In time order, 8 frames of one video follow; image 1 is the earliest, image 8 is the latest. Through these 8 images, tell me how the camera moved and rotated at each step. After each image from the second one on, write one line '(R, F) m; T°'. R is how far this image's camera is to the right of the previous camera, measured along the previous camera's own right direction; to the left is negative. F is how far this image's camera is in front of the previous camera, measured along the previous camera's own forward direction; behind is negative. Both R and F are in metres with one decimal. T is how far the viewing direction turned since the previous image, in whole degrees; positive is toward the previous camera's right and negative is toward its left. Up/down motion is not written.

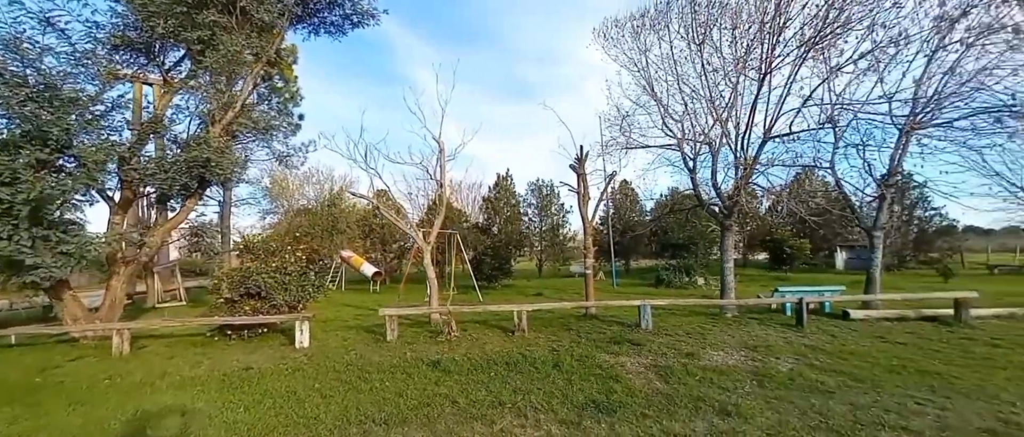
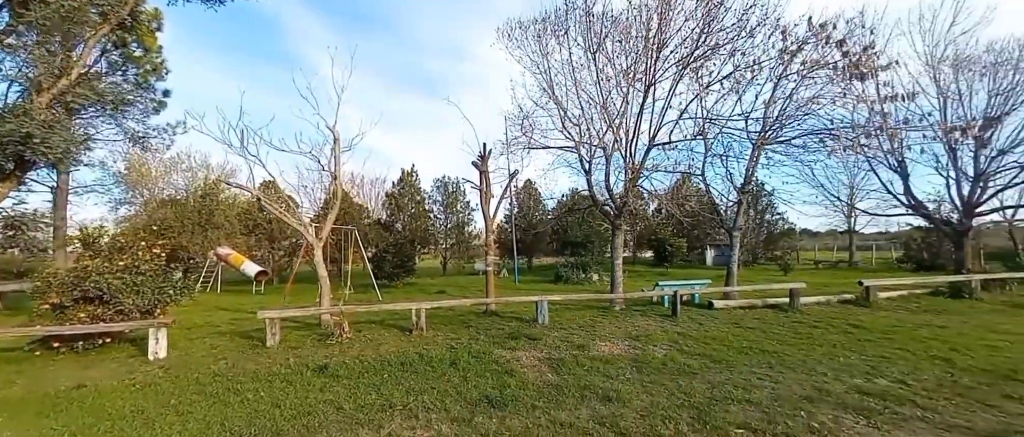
(+0.1, 0.0) m; +12°
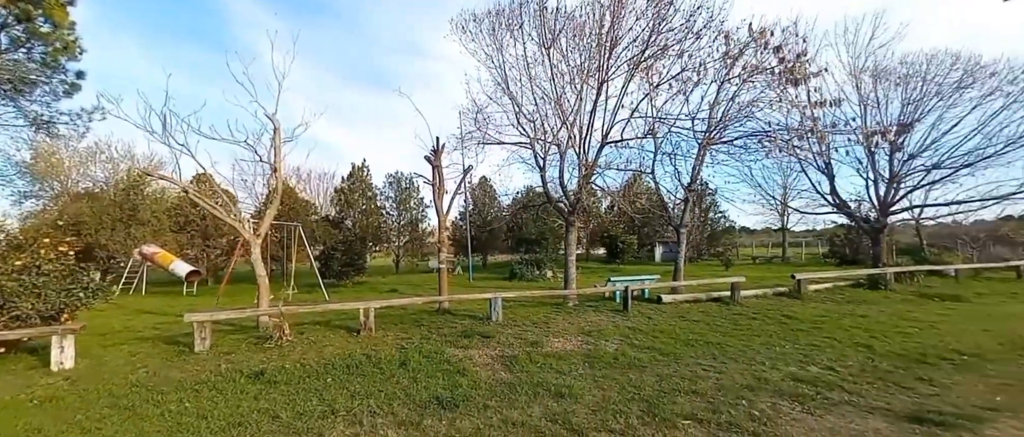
(0.0, +0.1) m; +6°
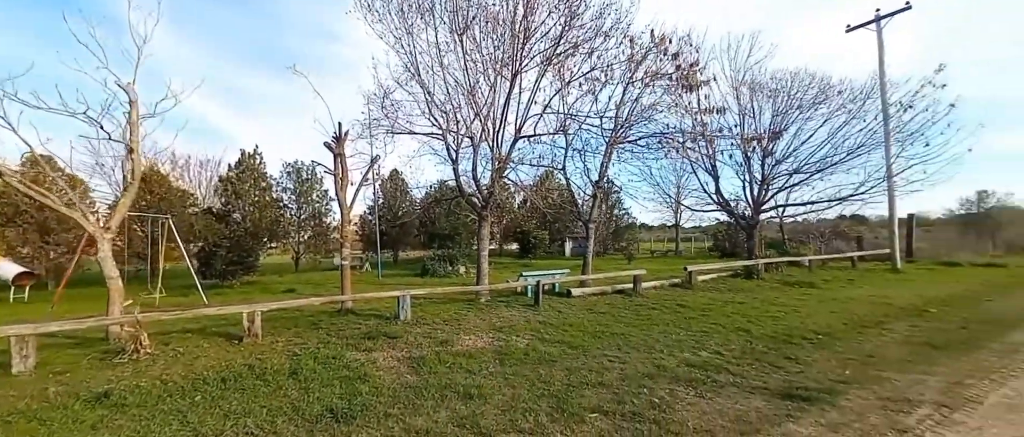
(+0.1, +0.2) m; +11°
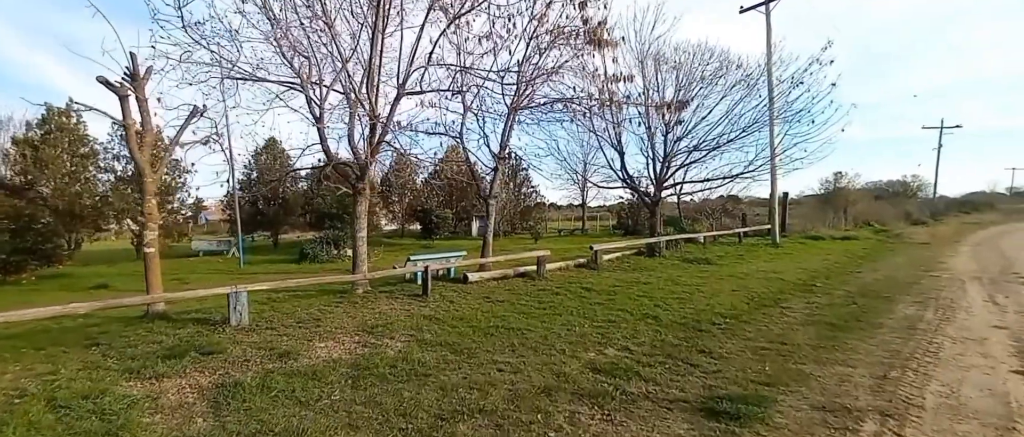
(+0.5, +1.4) m; +11°
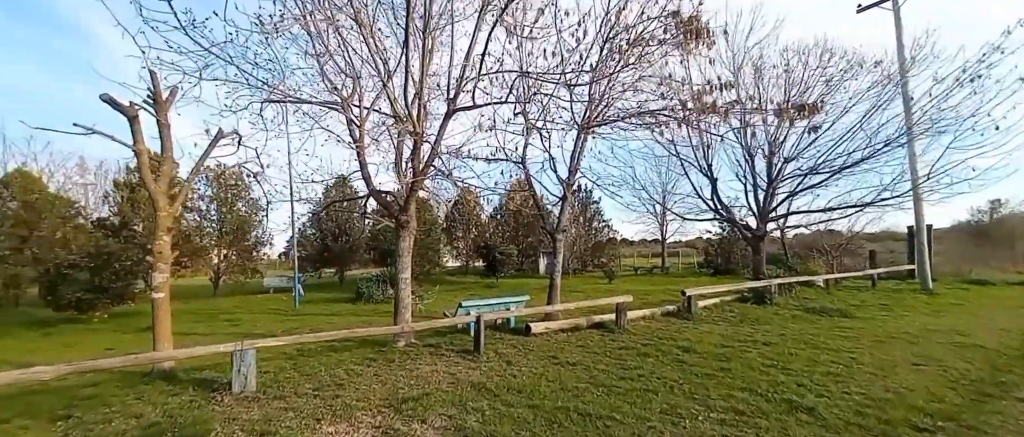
(0.0, +1.7) m; -9°
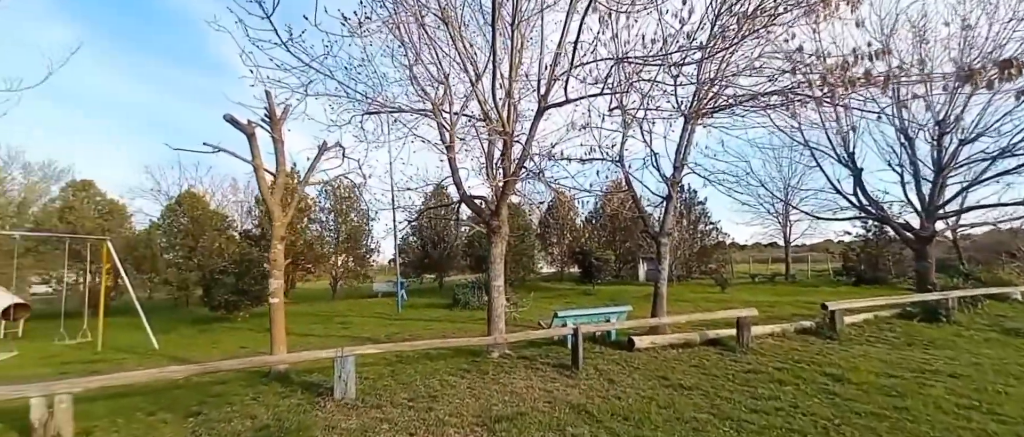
(0.0, +0.4) m; -12°
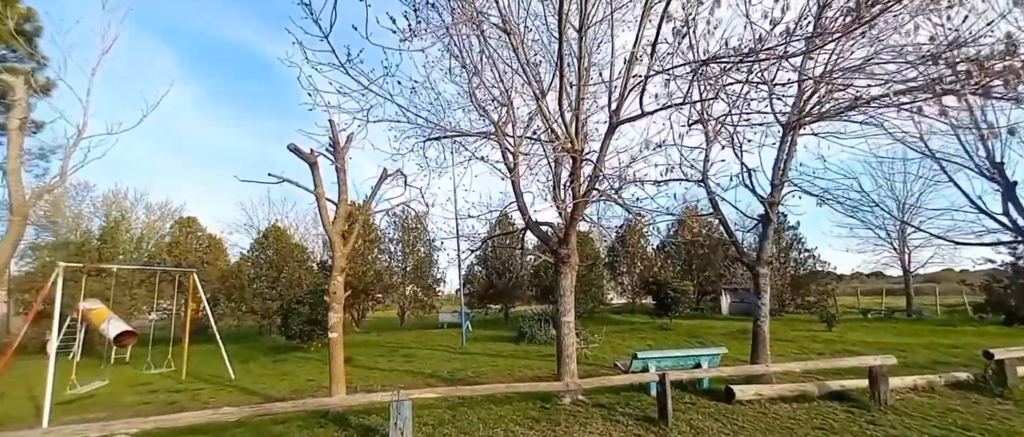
(-0.1, +0.6) m; -8°
